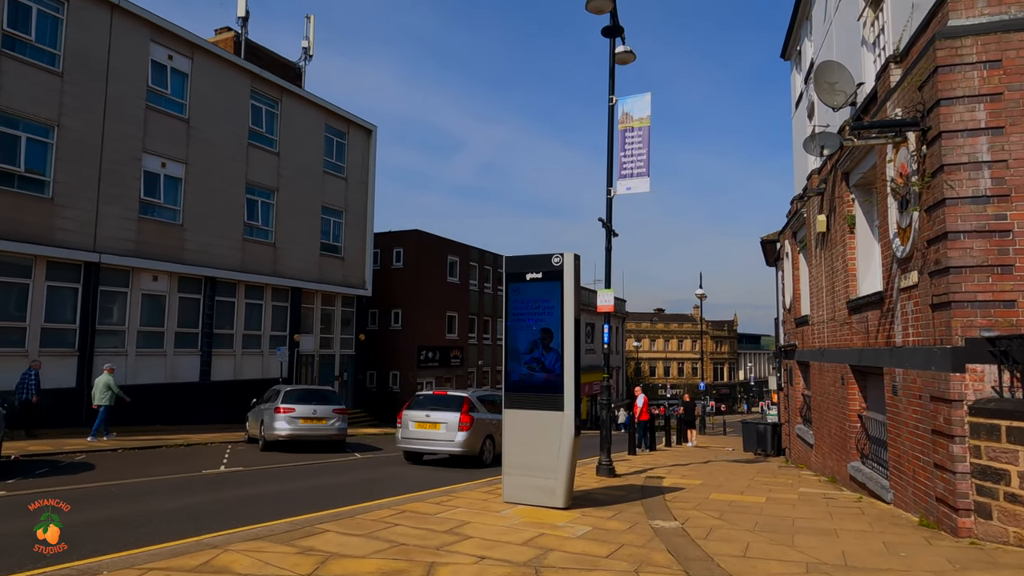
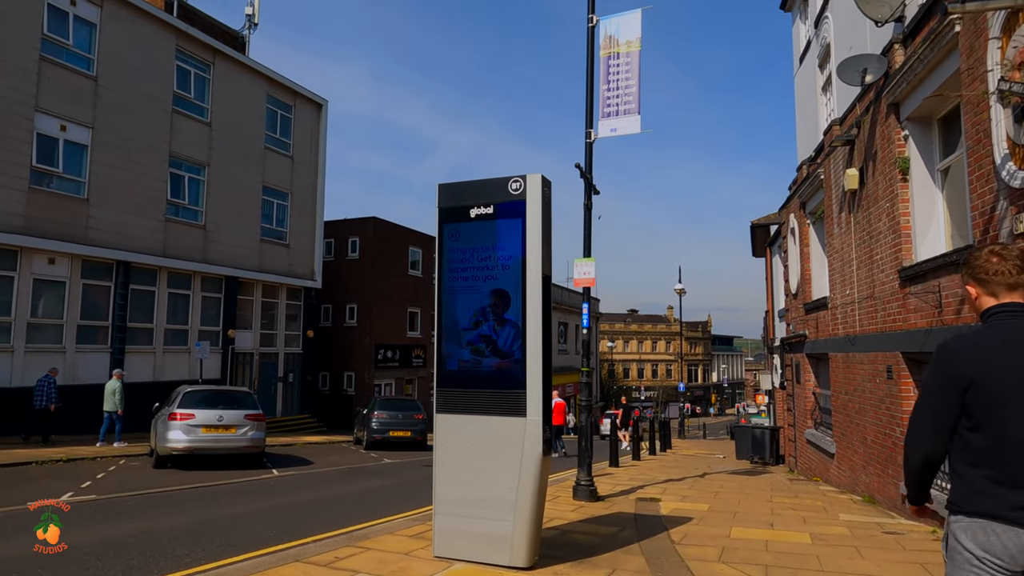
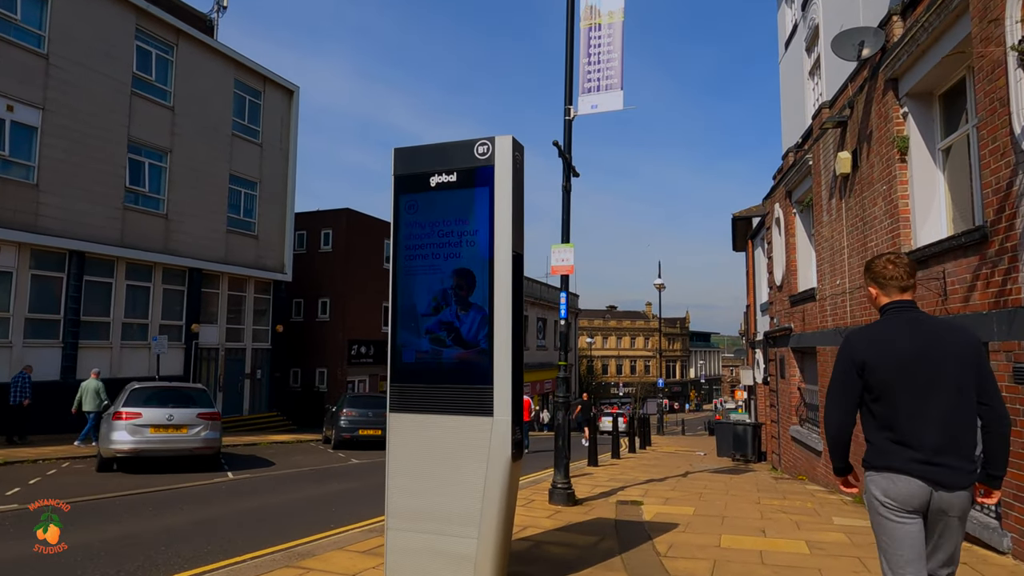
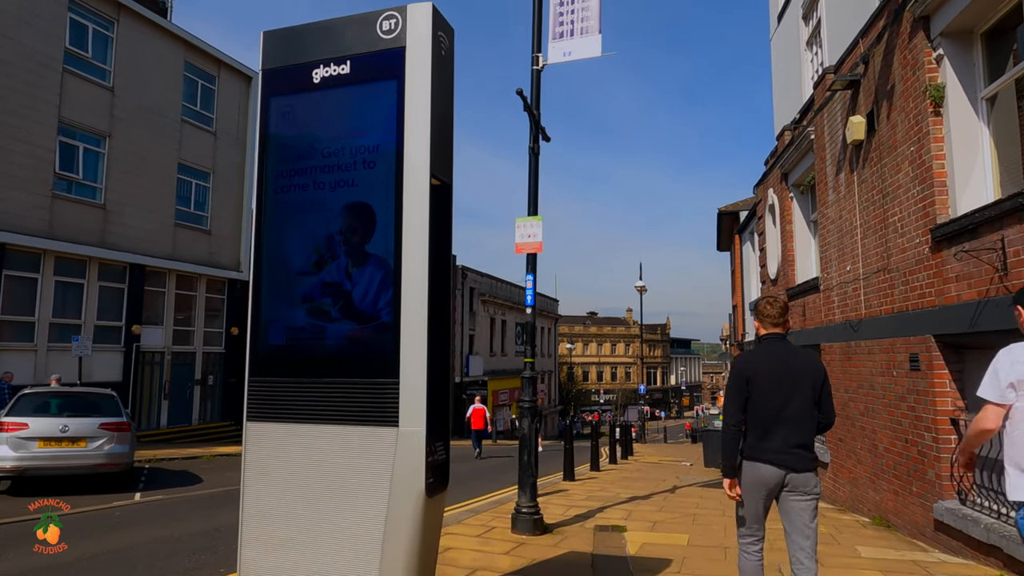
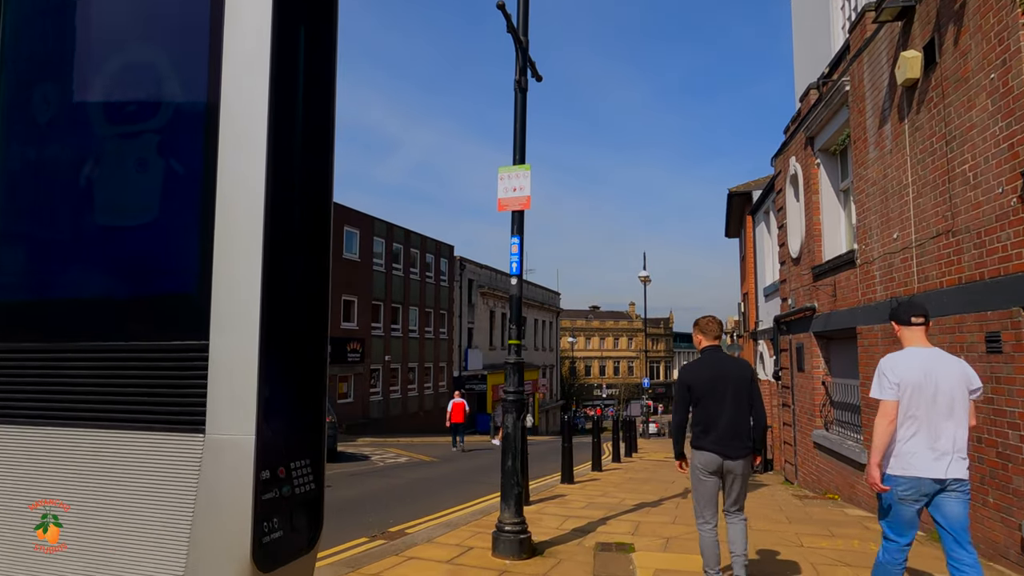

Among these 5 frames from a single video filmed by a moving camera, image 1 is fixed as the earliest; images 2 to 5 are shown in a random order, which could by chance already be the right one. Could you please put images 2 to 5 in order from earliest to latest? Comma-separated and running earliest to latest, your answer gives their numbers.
2, 3, 4, 5
